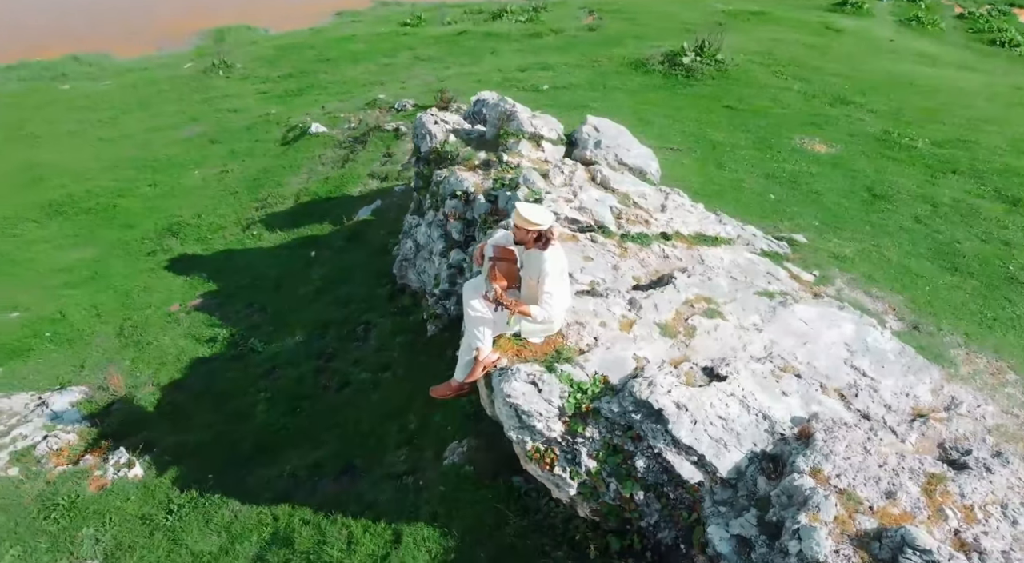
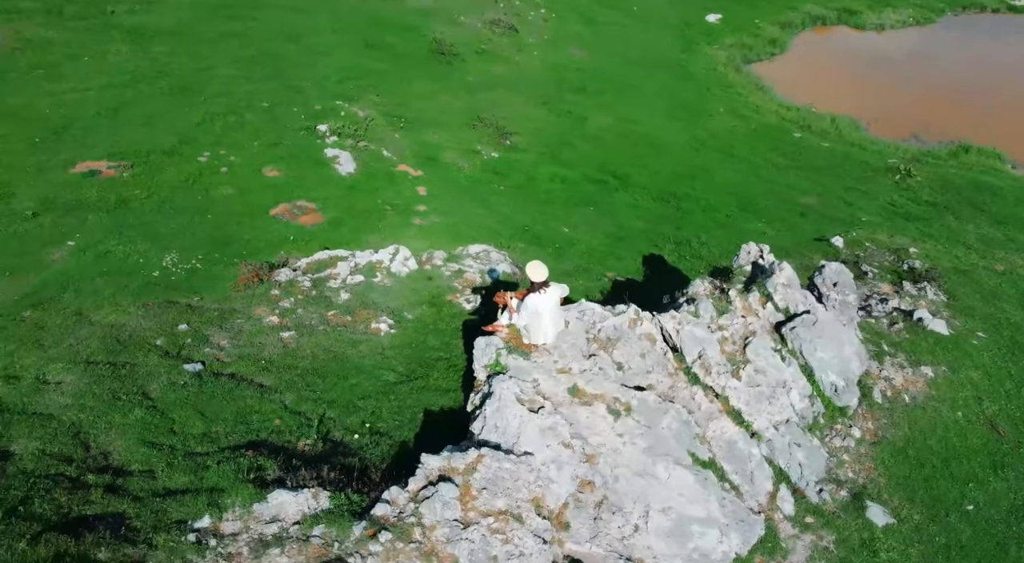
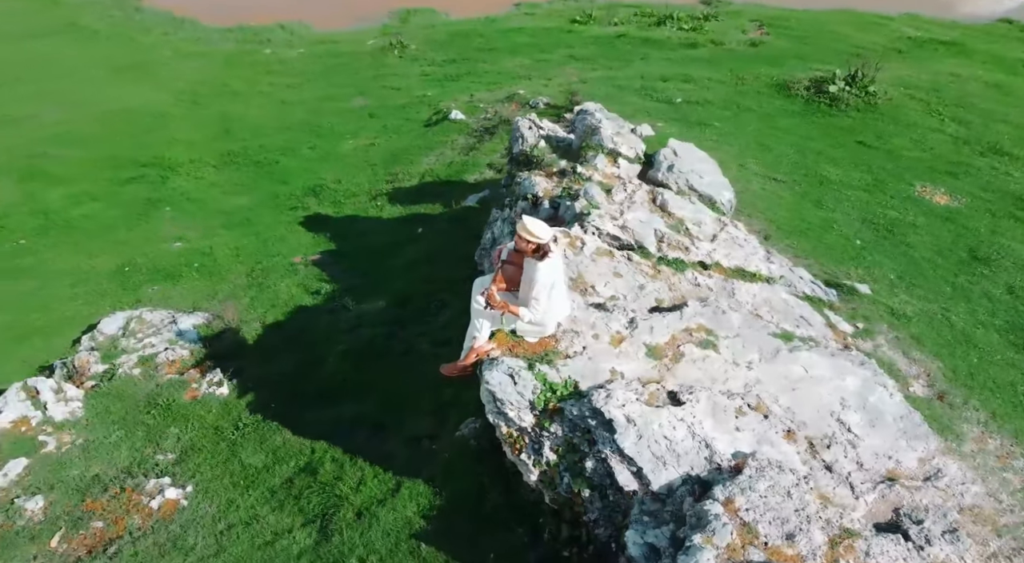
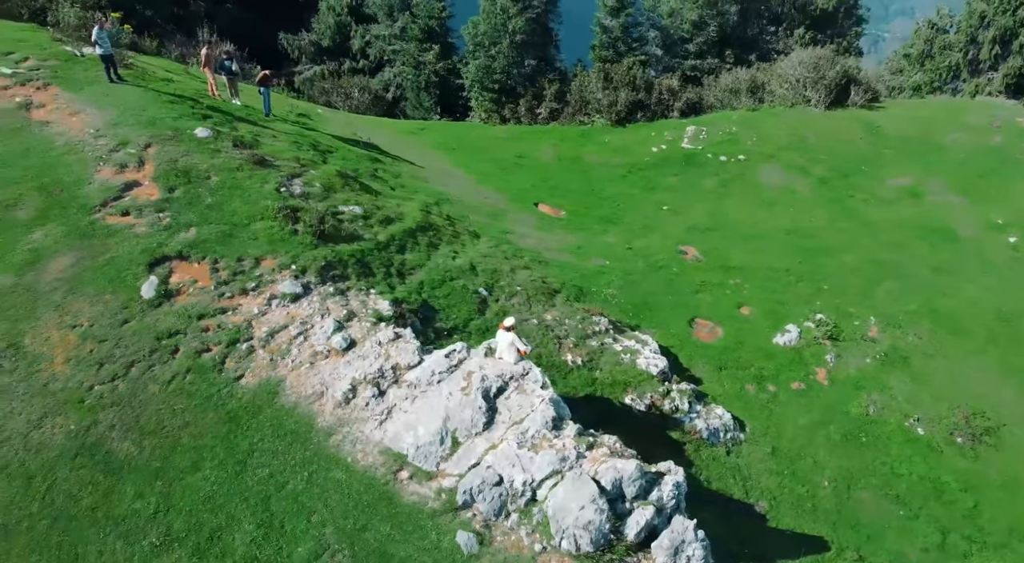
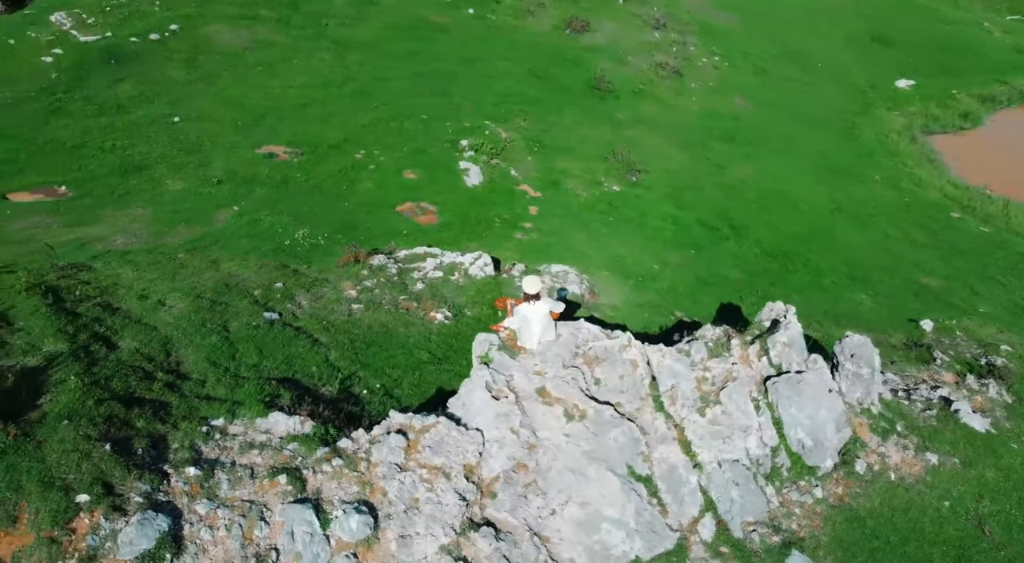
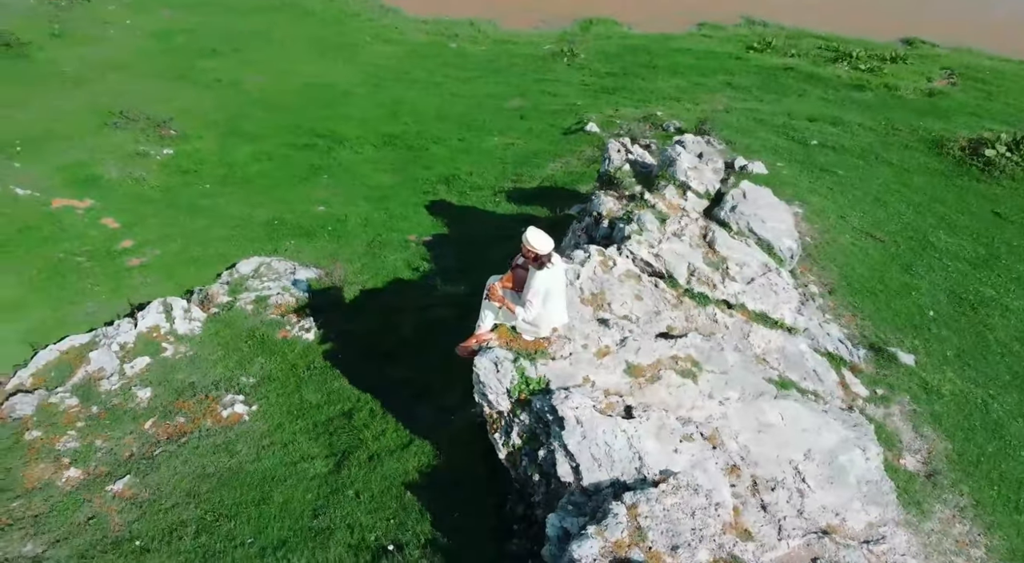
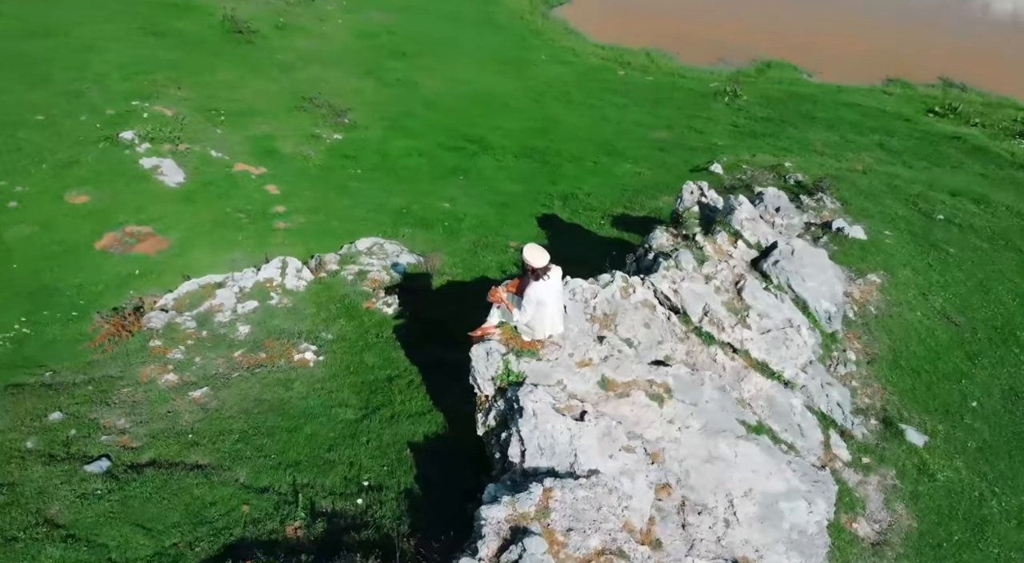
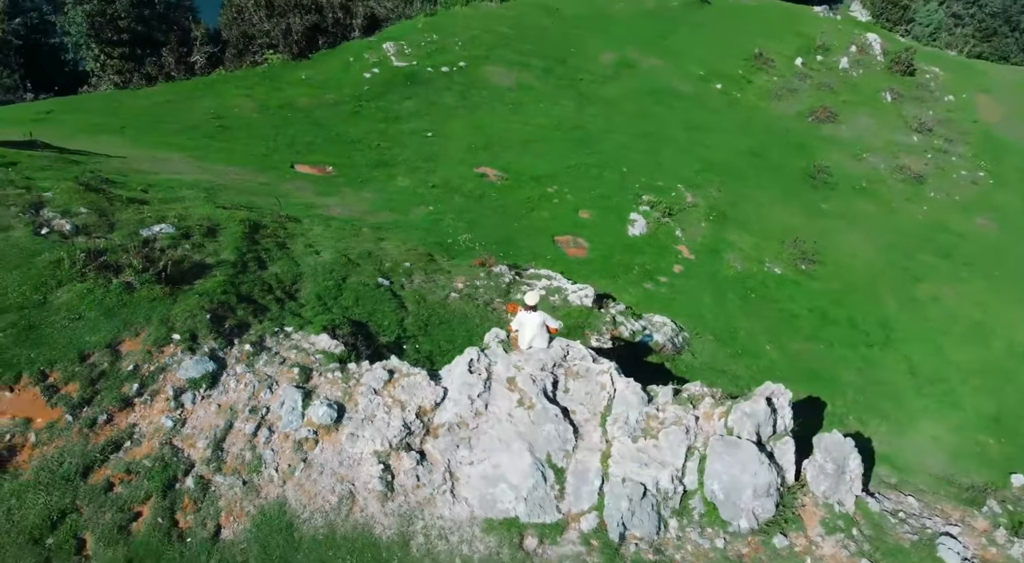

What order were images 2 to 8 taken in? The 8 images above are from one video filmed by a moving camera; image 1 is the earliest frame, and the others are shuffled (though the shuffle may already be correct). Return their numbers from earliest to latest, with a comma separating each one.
3, 6, 7, 2, 5, 8, 4
